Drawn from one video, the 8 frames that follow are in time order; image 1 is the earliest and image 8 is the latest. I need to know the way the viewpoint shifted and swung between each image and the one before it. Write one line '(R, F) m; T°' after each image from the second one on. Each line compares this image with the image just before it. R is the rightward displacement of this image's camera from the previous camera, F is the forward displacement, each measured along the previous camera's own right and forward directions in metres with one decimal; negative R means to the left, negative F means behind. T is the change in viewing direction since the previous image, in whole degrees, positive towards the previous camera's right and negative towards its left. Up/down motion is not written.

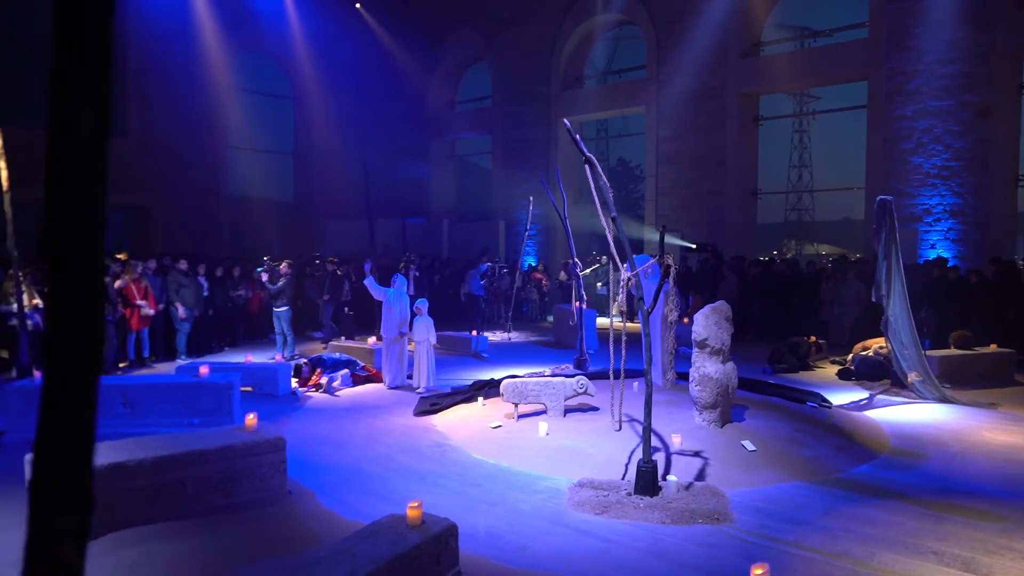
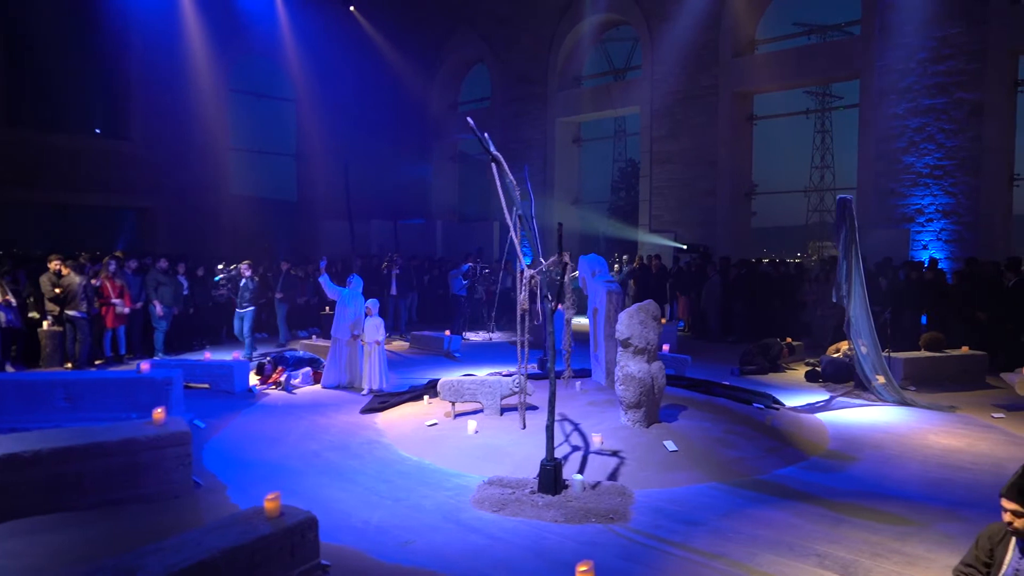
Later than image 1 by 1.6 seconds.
(+1.0, 0.0) m; -2°
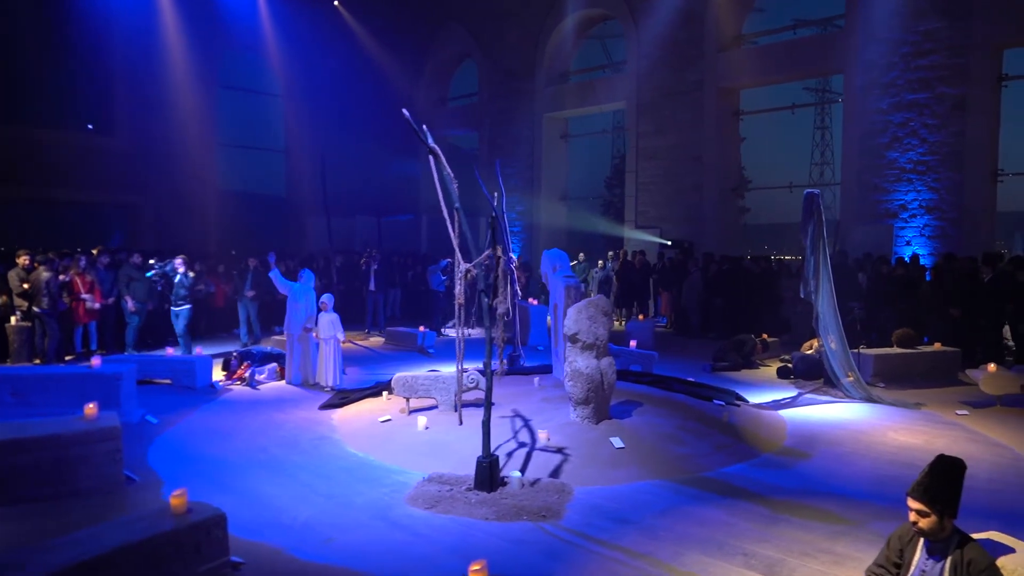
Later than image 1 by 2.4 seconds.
(+0.6, +0.1) m; 0°
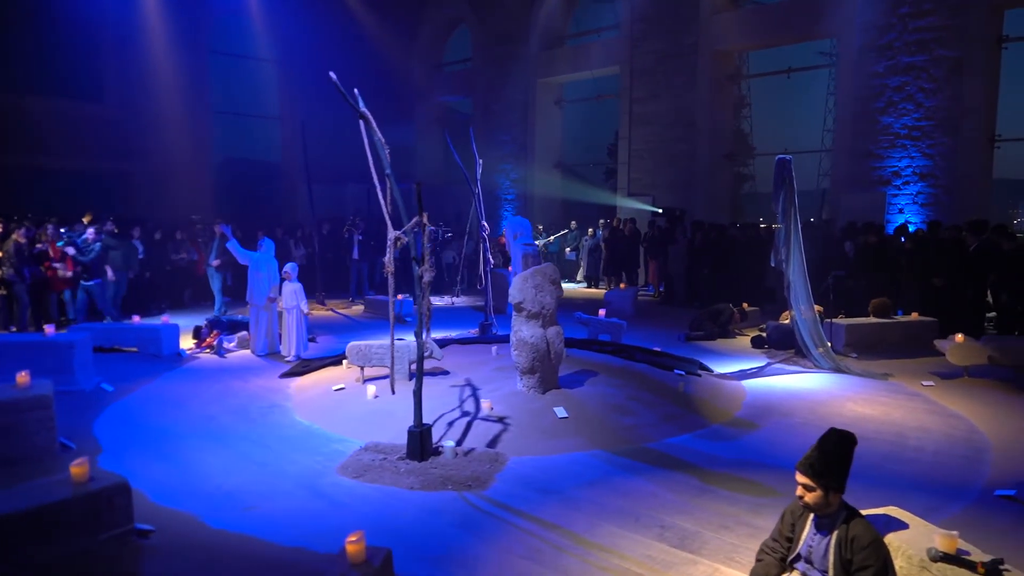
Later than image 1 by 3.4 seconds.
(+0.7, +0.1) m; -1°
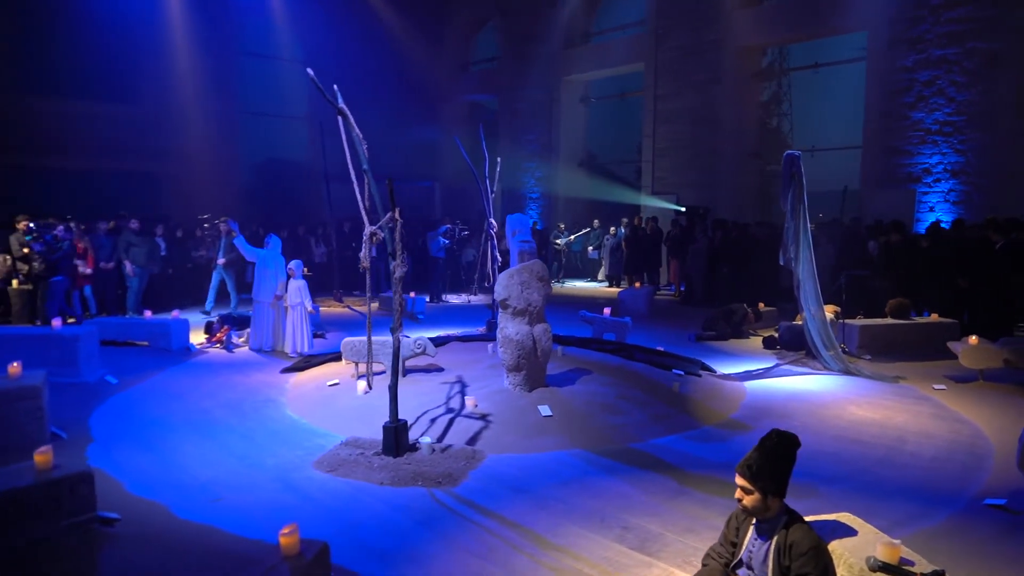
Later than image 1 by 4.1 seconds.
(+0.5, +0.1) m; -3°
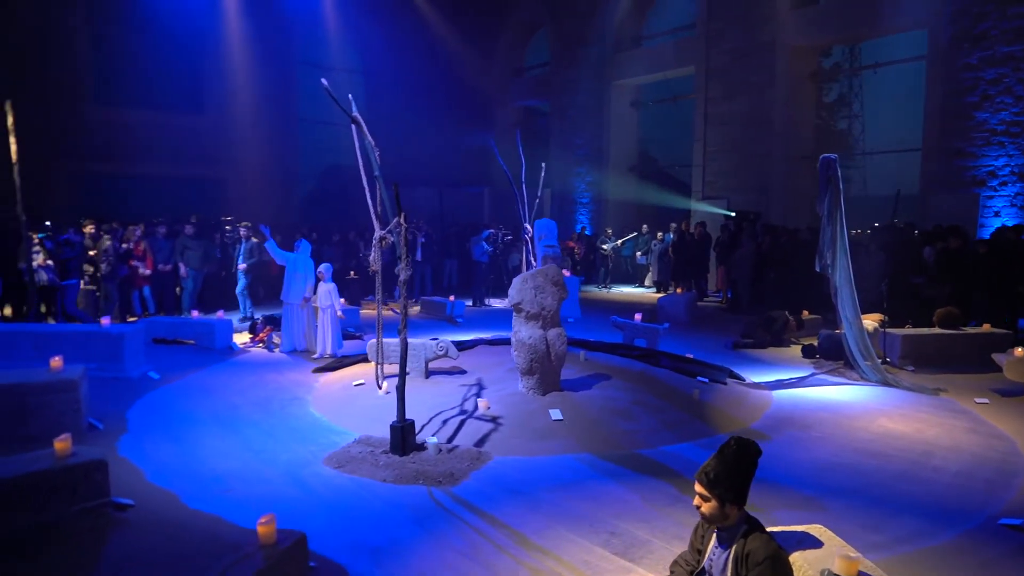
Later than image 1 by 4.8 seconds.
(+0.5, 0.0) m; -5°
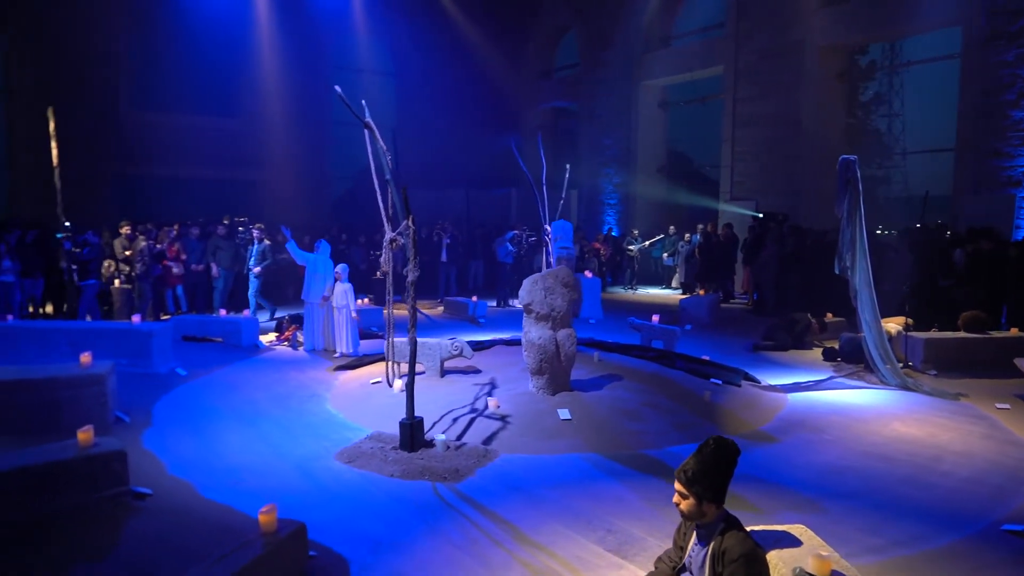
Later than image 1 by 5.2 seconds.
(+0.2, -0.1) m; -3°
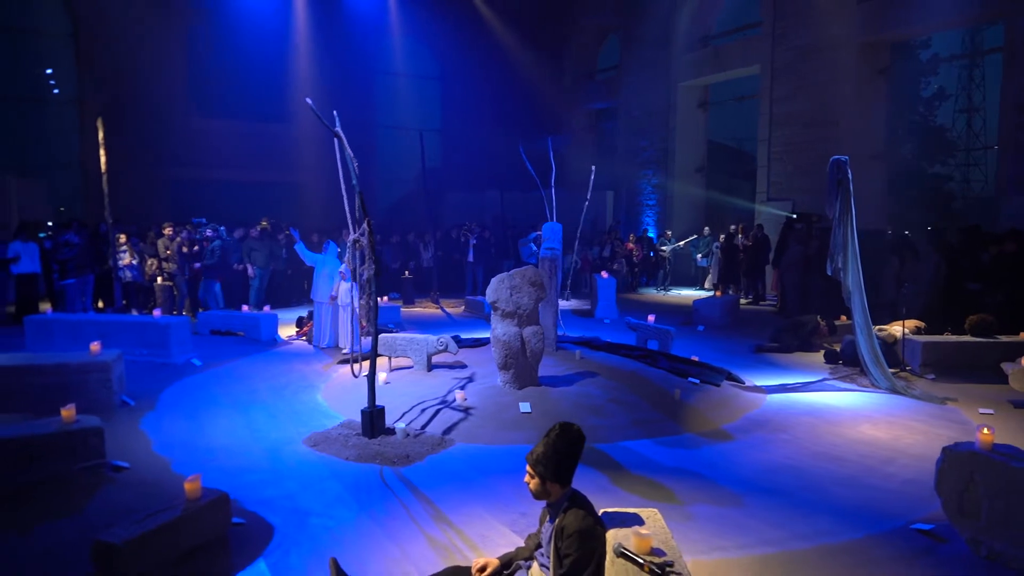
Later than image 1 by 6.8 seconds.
(+1.0, -0.3) m; -5°
